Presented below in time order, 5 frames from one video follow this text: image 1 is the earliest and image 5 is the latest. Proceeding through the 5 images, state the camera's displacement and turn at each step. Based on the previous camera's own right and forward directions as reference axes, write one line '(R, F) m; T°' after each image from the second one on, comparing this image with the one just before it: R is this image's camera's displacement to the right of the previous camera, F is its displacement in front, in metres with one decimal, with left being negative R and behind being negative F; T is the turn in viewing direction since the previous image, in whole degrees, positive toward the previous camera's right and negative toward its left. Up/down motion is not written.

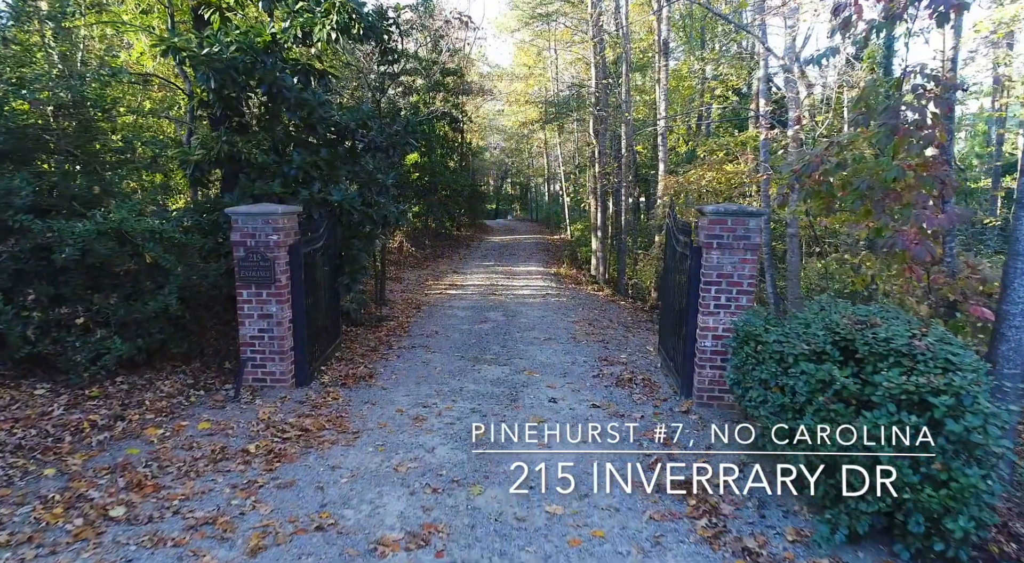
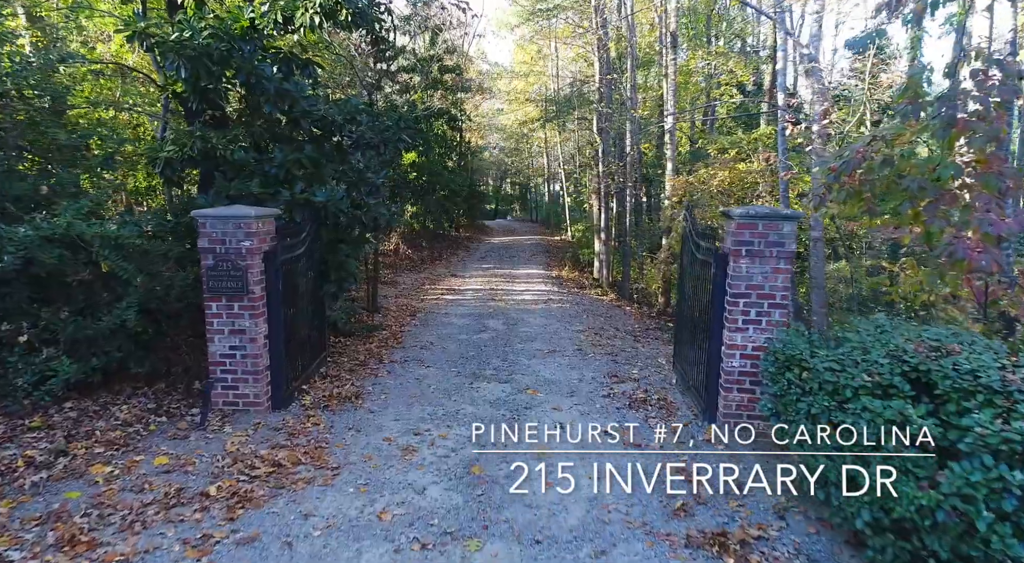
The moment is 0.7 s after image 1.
(0.0, +0.7) m; 0°
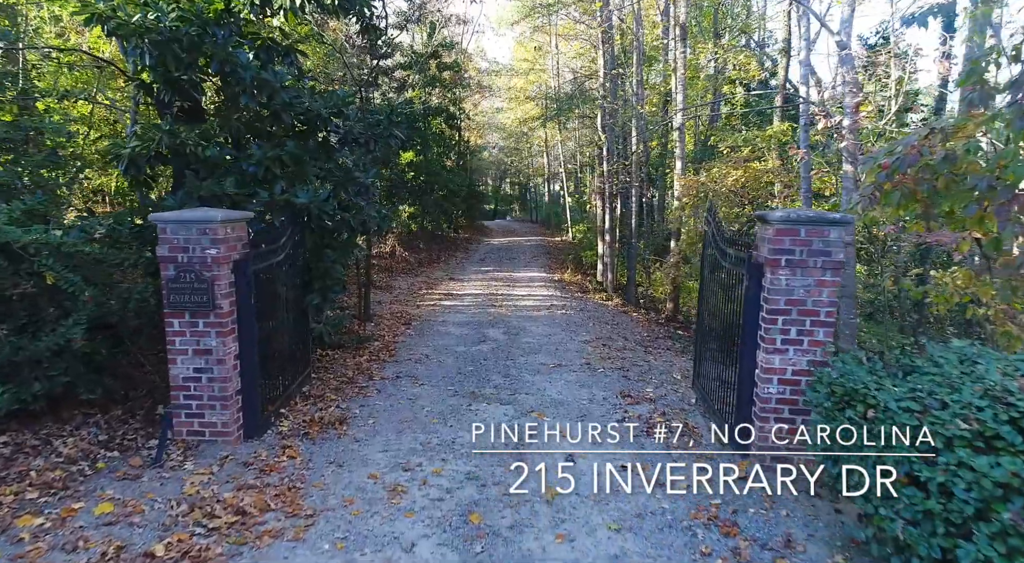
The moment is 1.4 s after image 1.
(0.0, +0.7) m; 0°
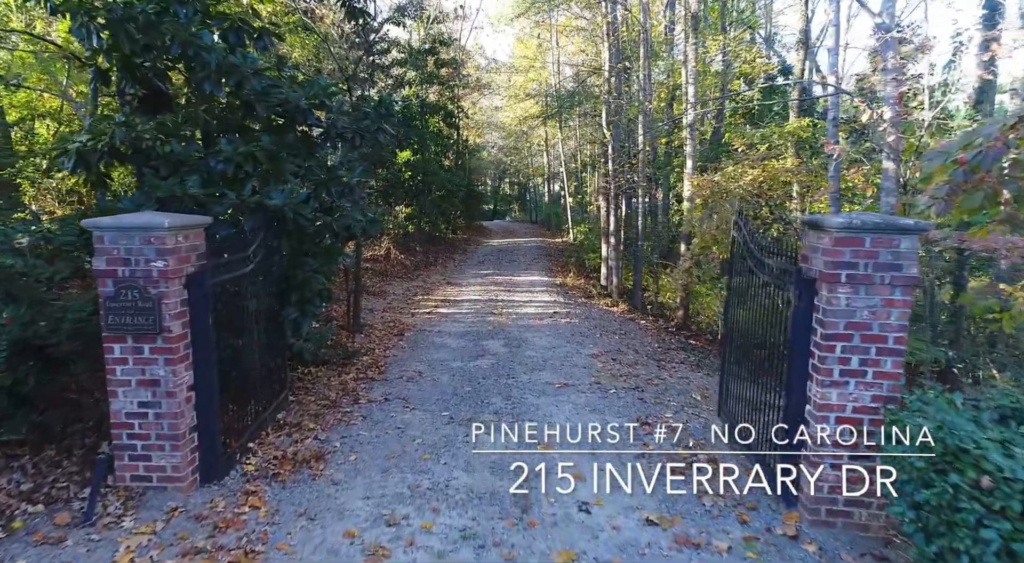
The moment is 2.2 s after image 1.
(0.0, +0.8) m; 0°
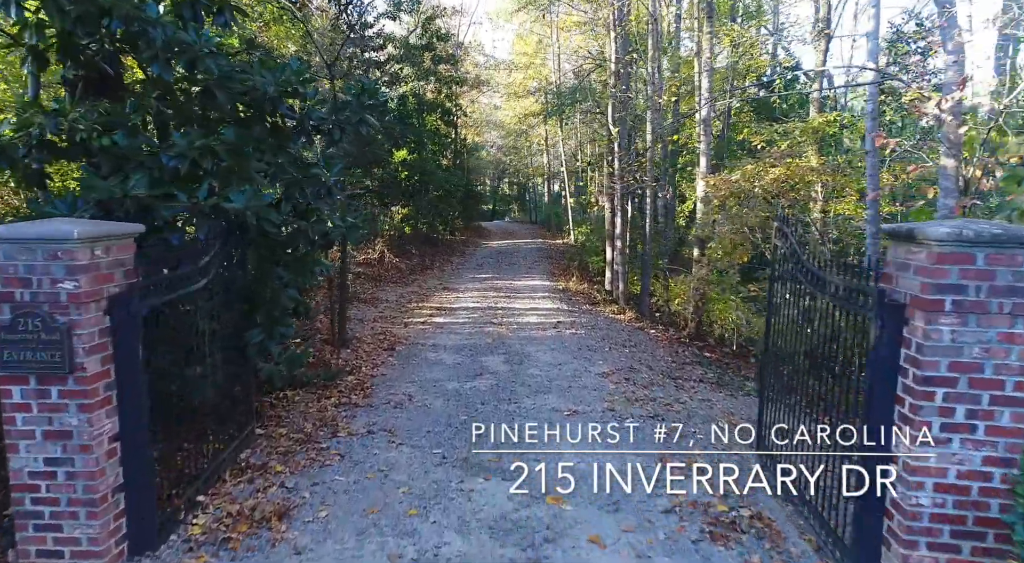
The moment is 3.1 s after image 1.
(0.0, +0.9) m; 0°
